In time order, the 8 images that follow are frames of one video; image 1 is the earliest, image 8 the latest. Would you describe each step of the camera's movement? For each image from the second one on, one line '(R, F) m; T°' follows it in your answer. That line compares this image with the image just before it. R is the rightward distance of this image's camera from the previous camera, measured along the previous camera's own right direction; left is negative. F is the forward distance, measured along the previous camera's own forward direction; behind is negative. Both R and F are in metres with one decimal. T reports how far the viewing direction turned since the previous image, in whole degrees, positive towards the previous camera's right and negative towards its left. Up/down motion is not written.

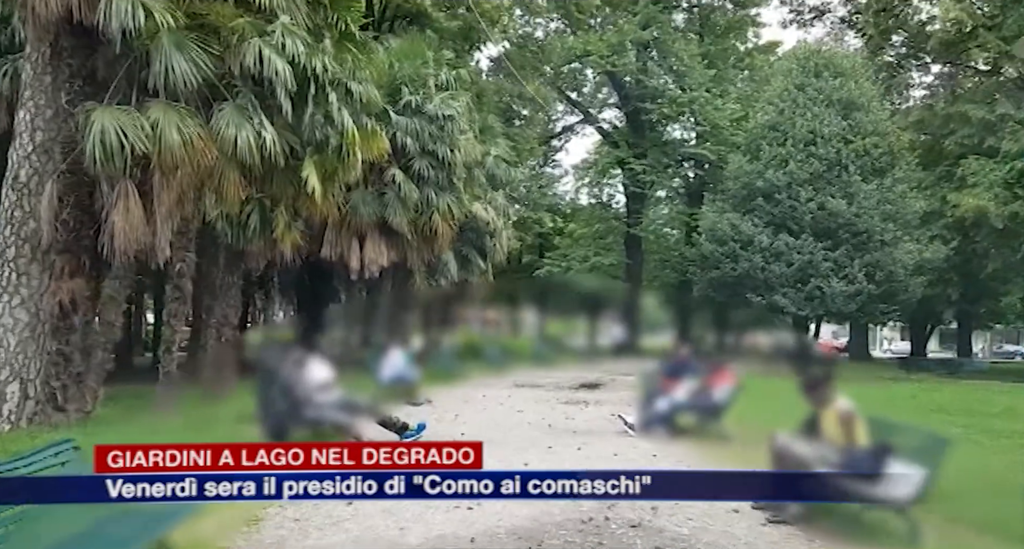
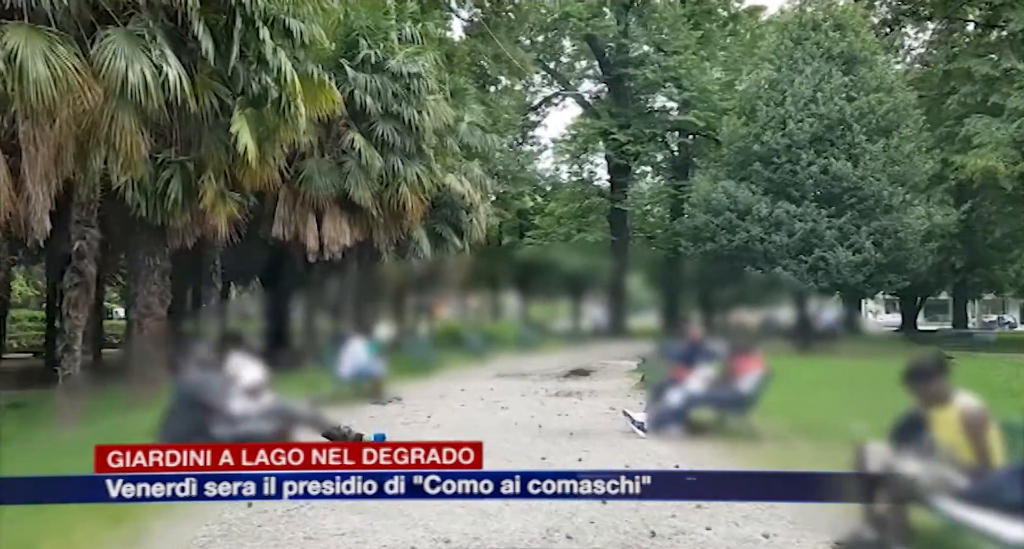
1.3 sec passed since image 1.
(0.0, +1.0) m; +1°
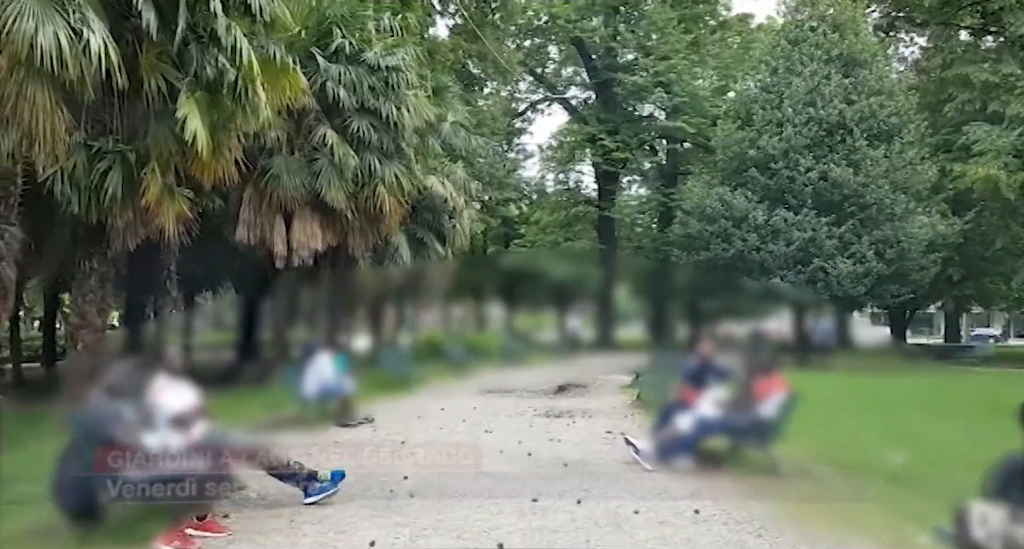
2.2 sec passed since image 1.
(0.0, +0.6) m; +1°
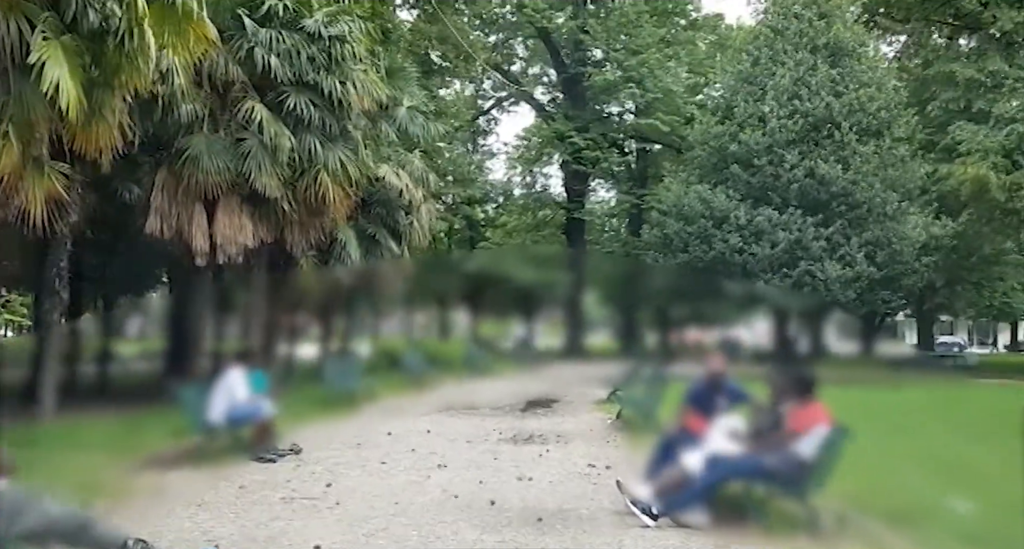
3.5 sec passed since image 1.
(0.0, +0.9) m; +2°
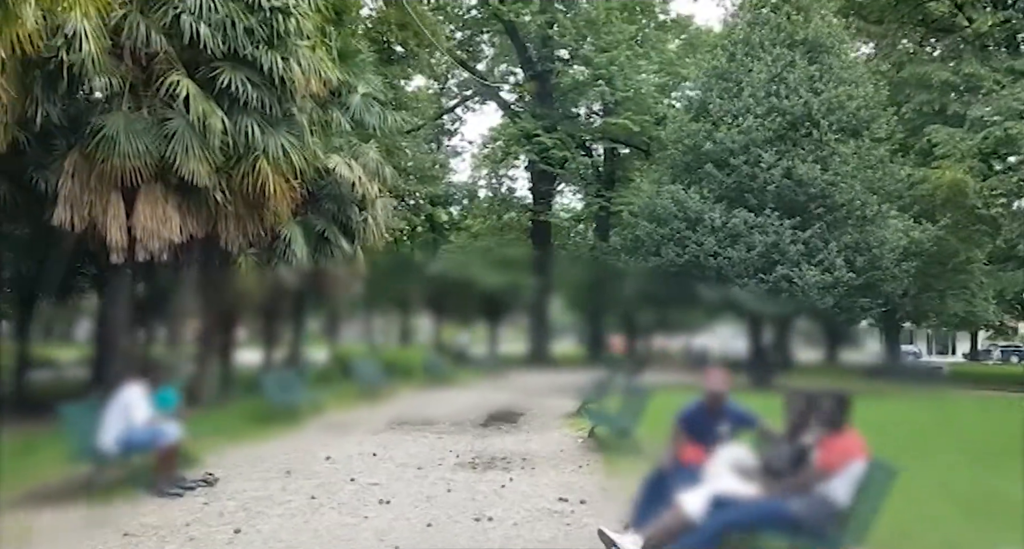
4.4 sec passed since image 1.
(0.0, +0.6) m; +2°
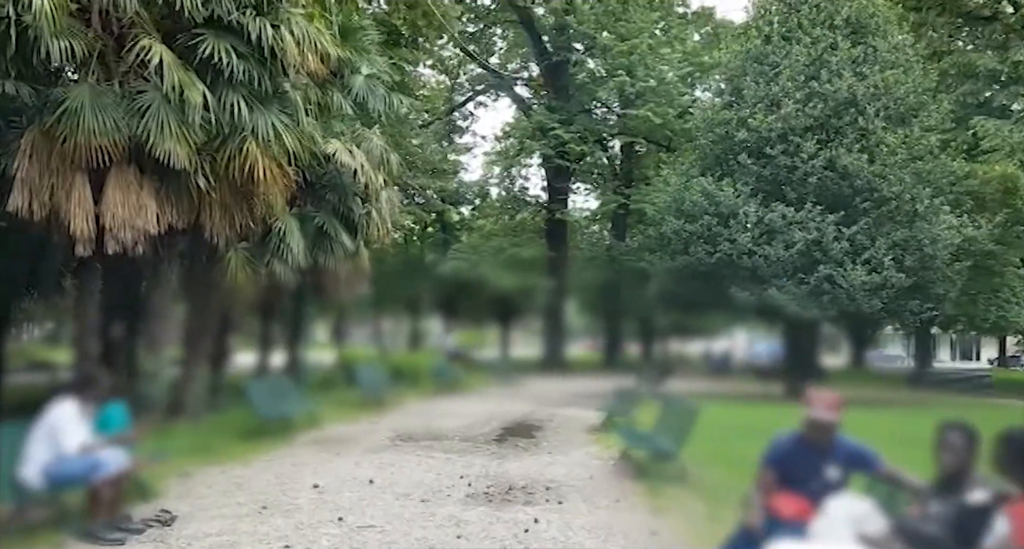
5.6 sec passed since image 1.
(0.0, +0.7) m; -1°
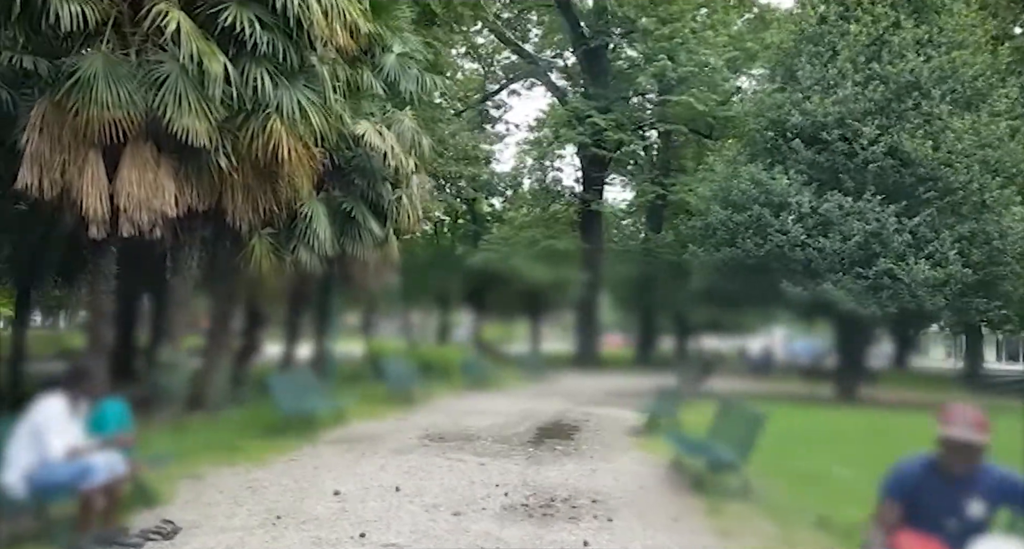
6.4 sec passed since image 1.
(-0.1, +0.4) m; -2°
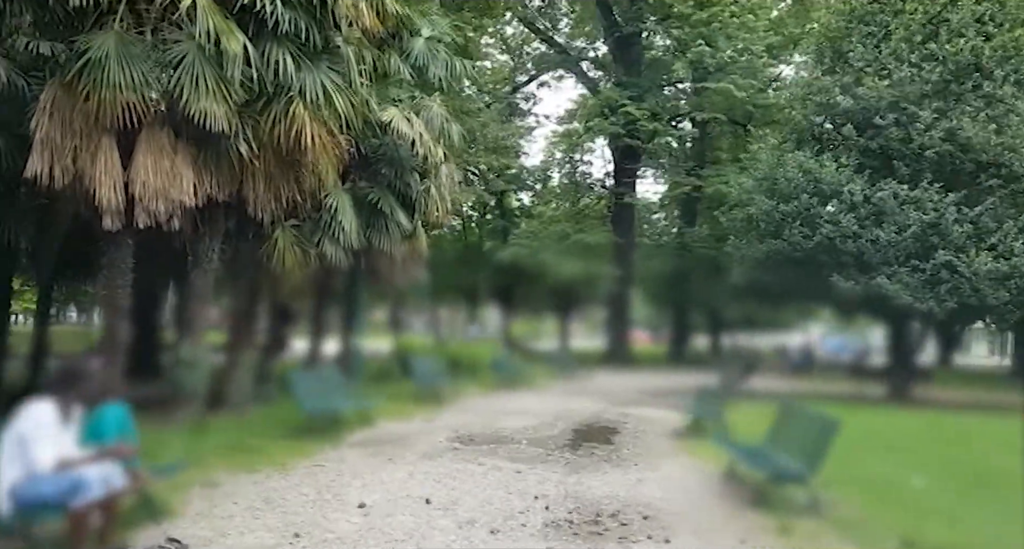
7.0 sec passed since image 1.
(0.0, +0.3) m; -2°
